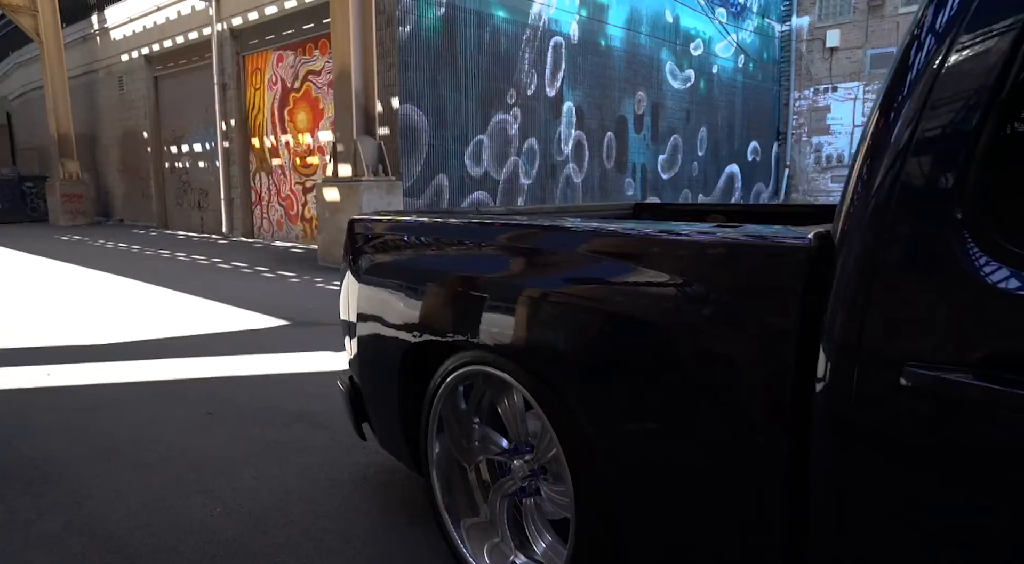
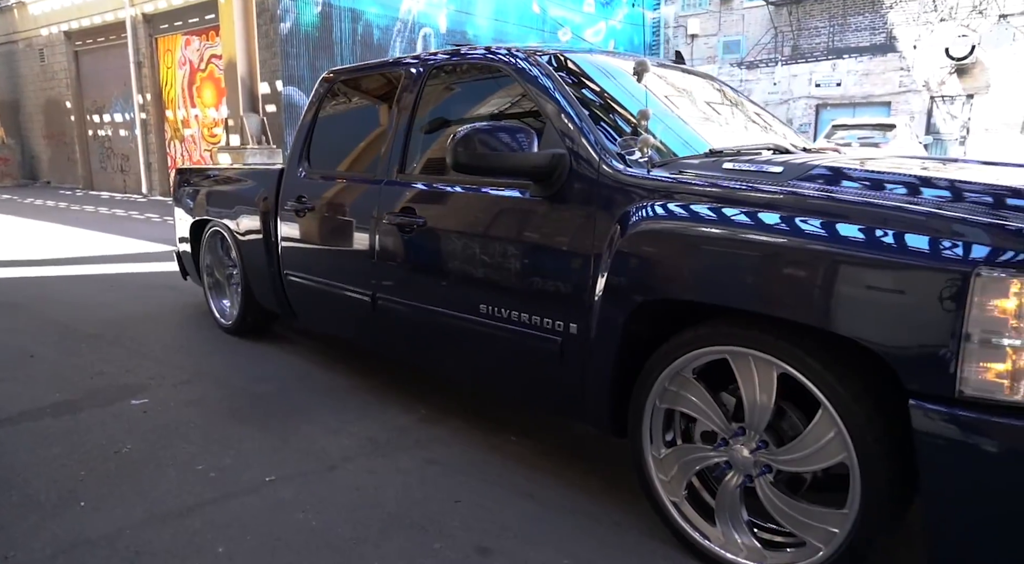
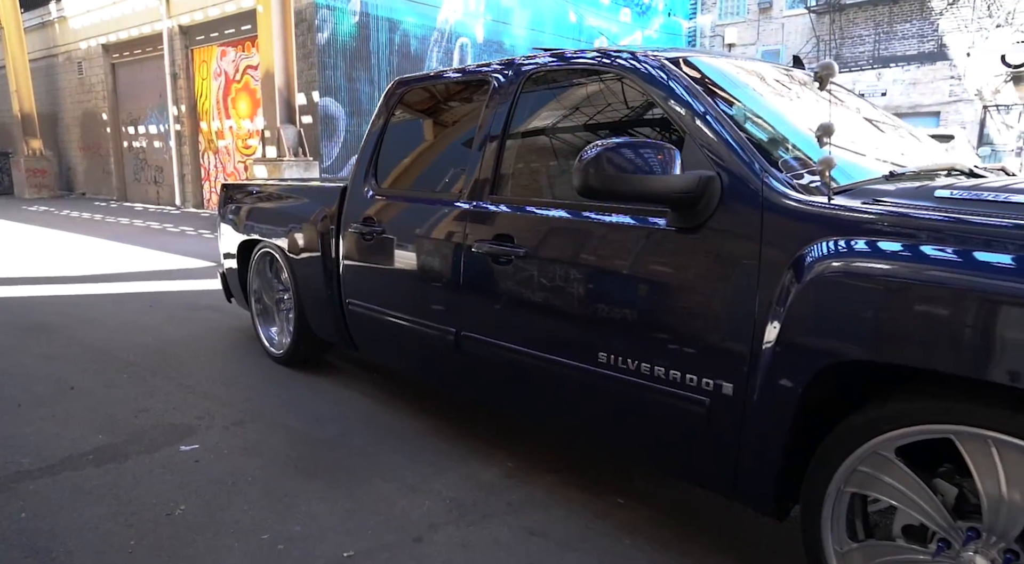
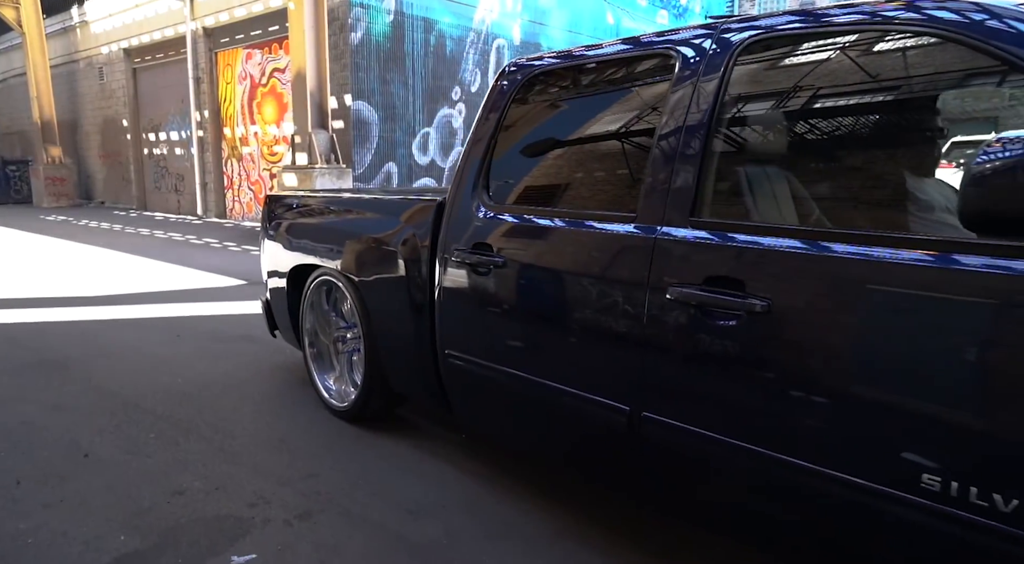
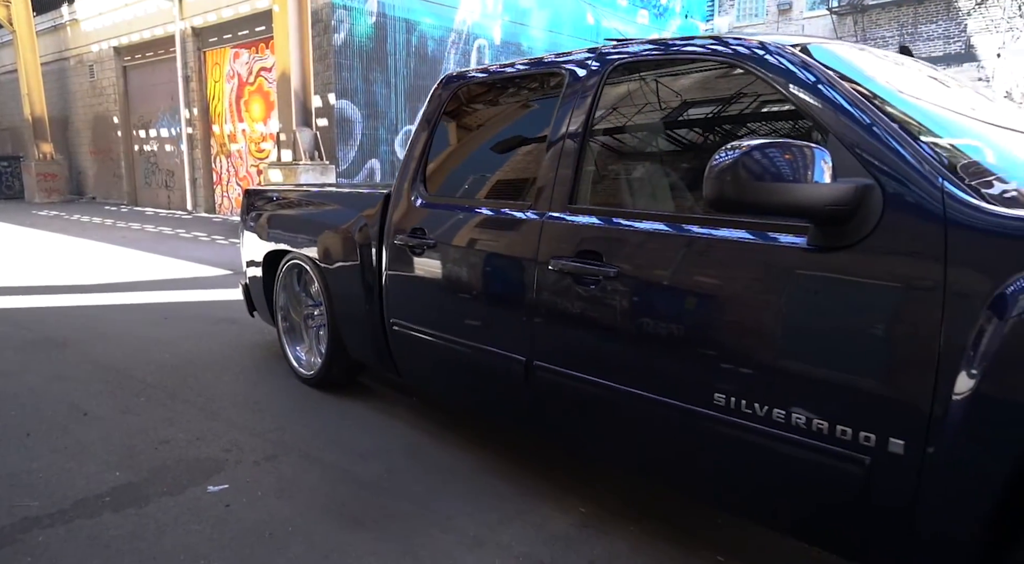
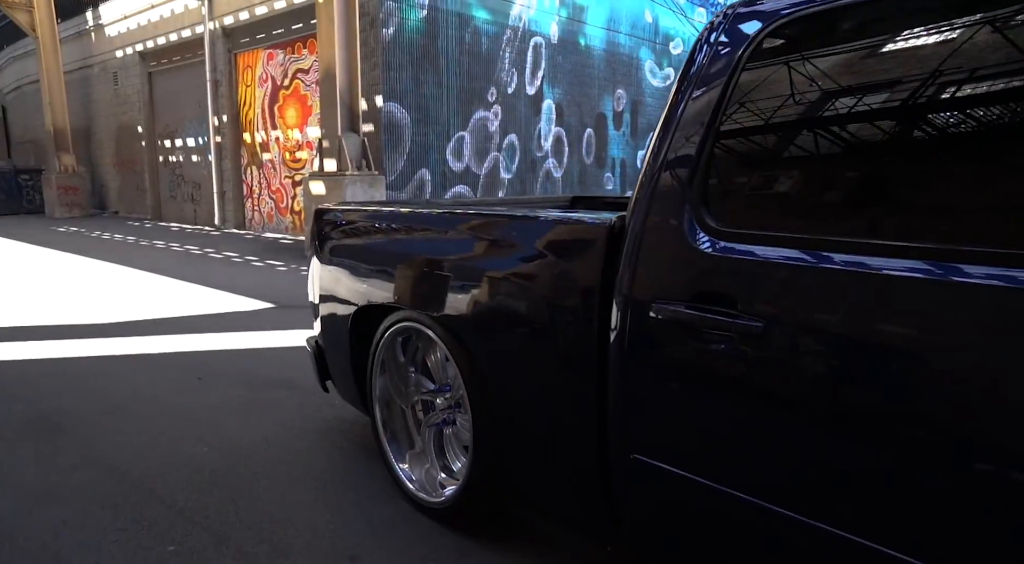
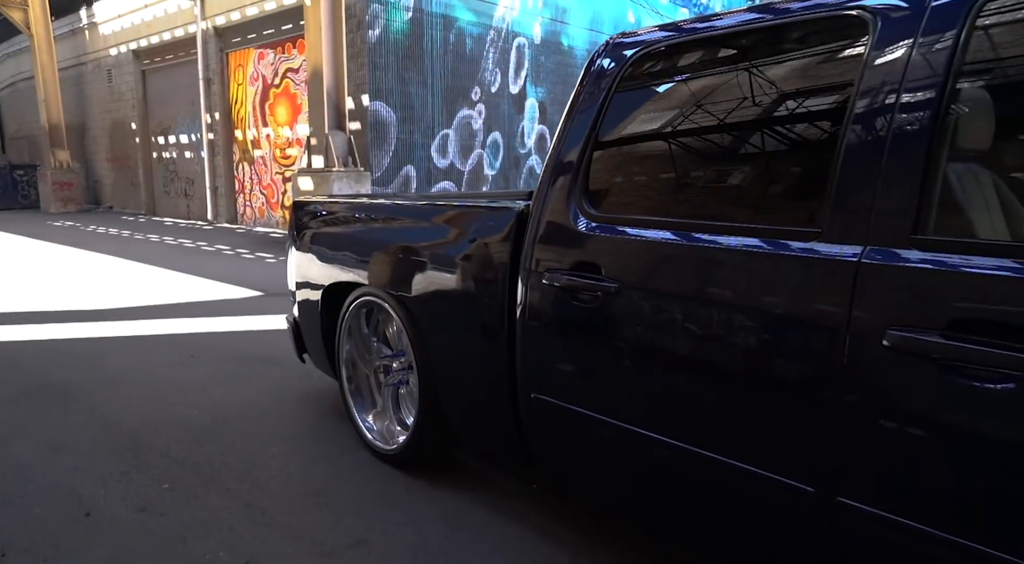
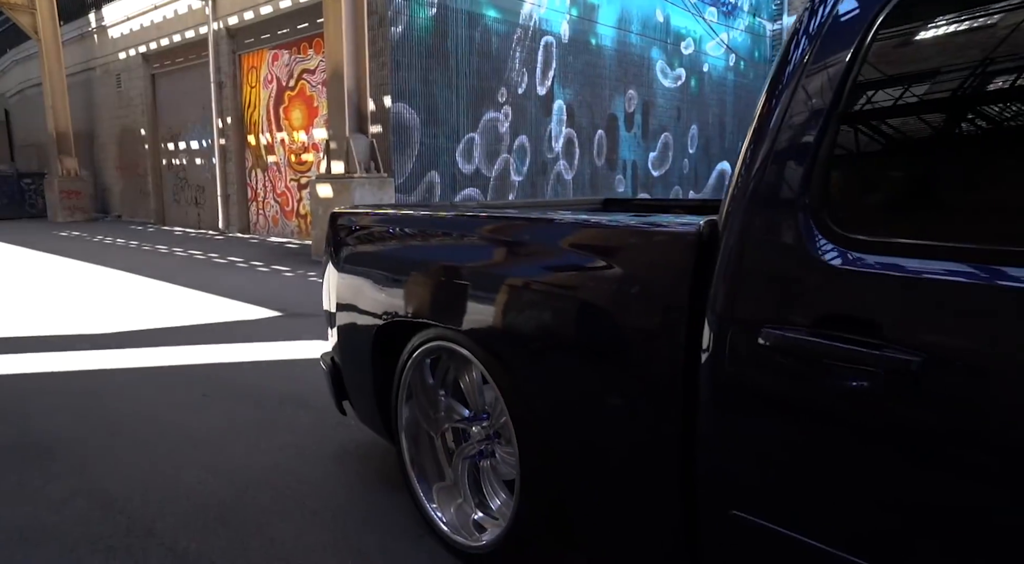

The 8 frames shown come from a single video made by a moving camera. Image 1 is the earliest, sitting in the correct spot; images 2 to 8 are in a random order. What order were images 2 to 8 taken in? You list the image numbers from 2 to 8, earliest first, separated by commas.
8, 6, 7, 4, 5, 3, 2
